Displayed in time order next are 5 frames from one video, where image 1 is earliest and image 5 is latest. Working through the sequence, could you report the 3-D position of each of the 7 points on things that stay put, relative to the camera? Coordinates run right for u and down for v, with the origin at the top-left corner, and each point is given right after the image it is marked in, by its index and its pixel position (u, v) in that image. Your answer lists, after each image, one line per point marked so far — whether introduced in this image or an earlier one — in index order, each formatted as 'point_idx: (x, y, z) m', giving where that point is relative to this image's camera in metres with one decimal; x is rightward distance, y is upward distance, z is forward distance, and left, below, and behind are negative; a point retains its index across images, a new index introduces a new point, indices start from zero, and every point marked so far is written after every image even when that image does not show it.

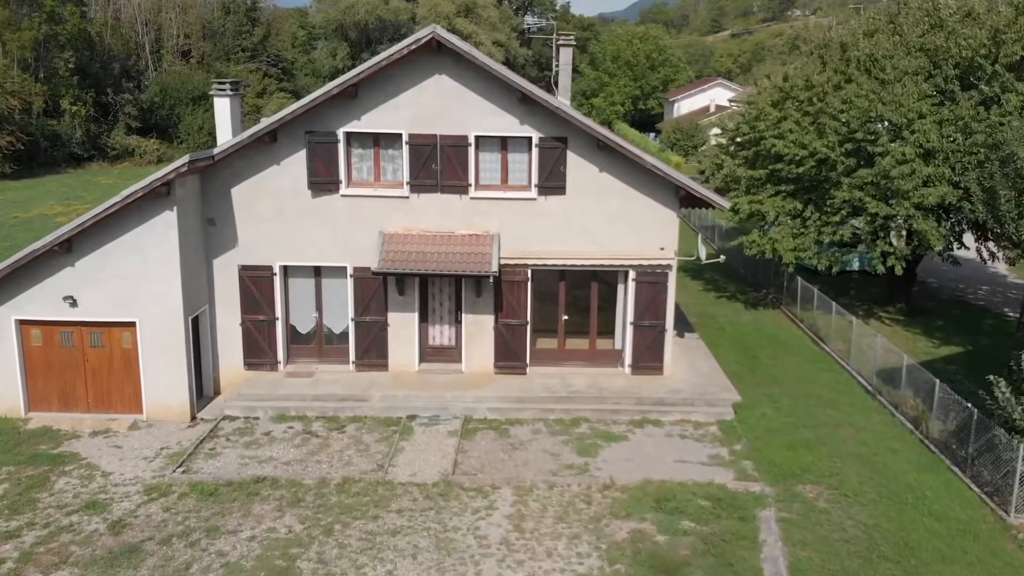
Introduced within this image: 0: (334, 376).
0: (-4.6, -2.3, +17.0) m
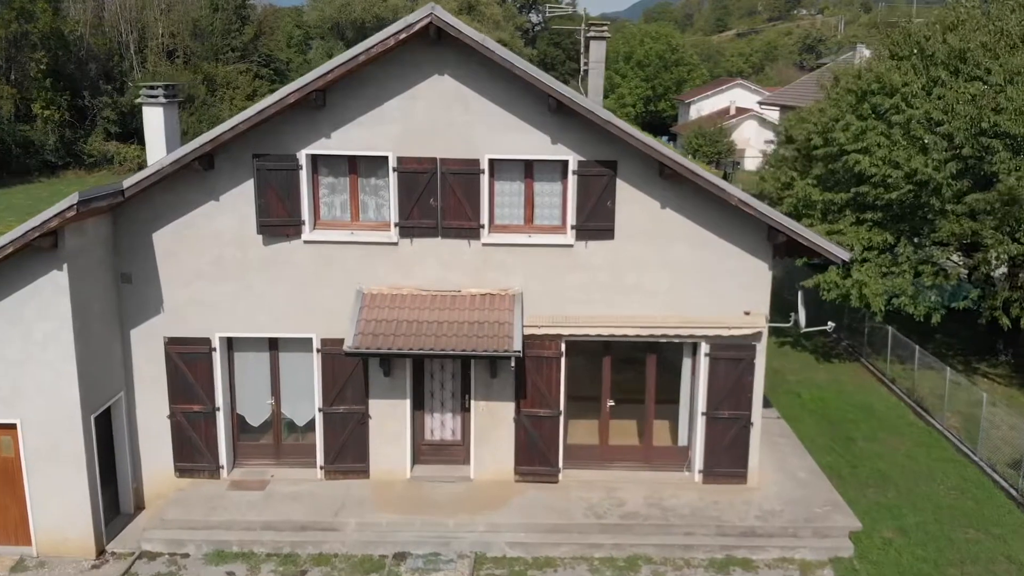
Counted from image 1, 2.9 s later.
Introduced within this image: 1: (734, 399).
0: (-4.1, -3.7, +12.4) m
1: (+4.1, -2.1, +12.3) m
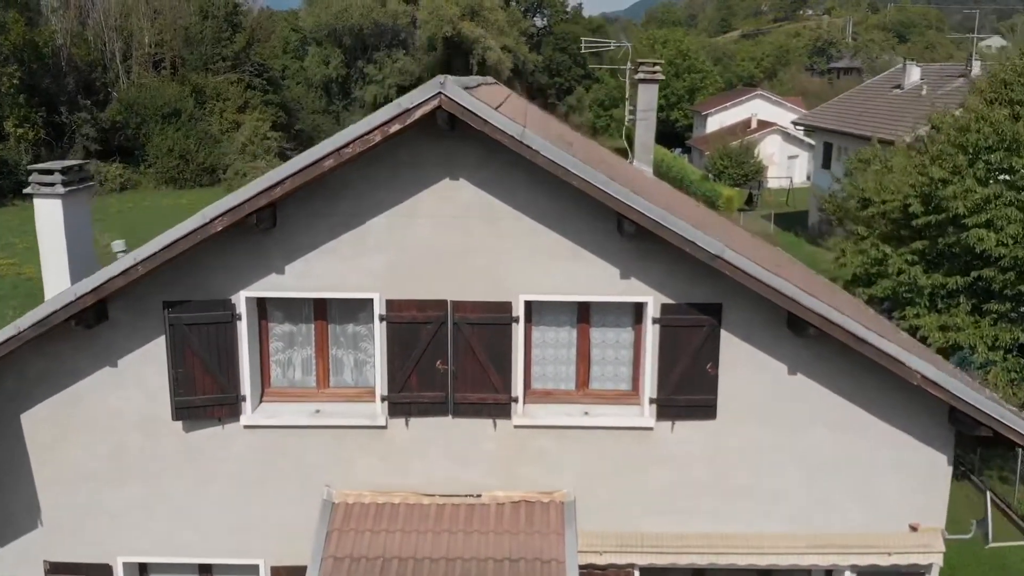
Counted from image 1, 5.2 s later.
0: (-3.5, -6.2, +8.4) m
1: (+4.7, -4.5, +8.2) m
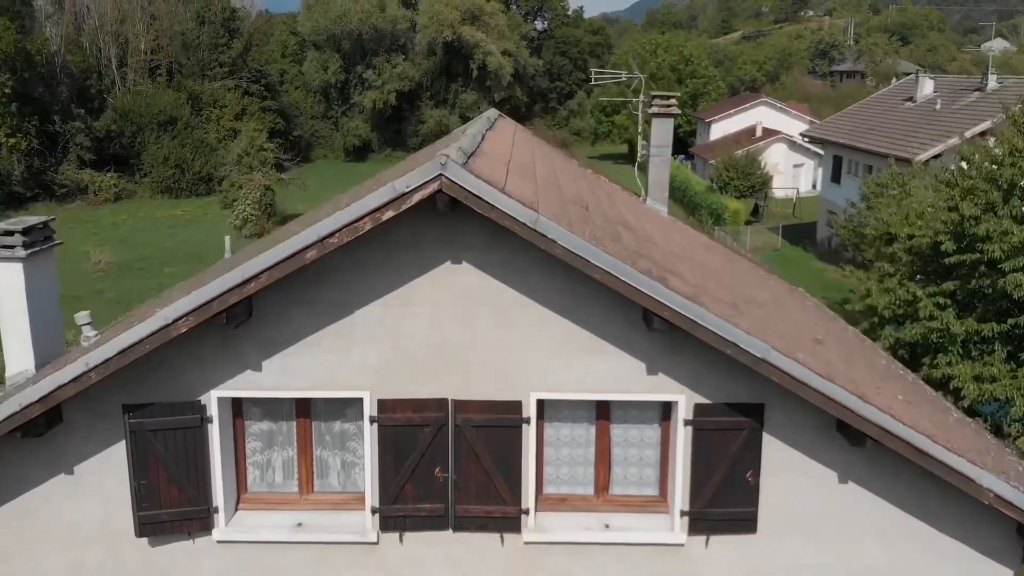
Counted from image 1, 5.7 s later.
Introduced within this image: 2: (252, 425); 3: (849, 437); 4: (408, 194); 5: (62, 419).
0: (-3.4, -7.3, +7.4) m
1: (+4.8, -5.6, +7.2) m
2: (-2.8, -1.5, +7.2) m
3: (+3.5, -1.6, +6.8) m
4: (-0.9, +0.8, +5.9) m
5: (-4.6, -1.3, +6.8) m
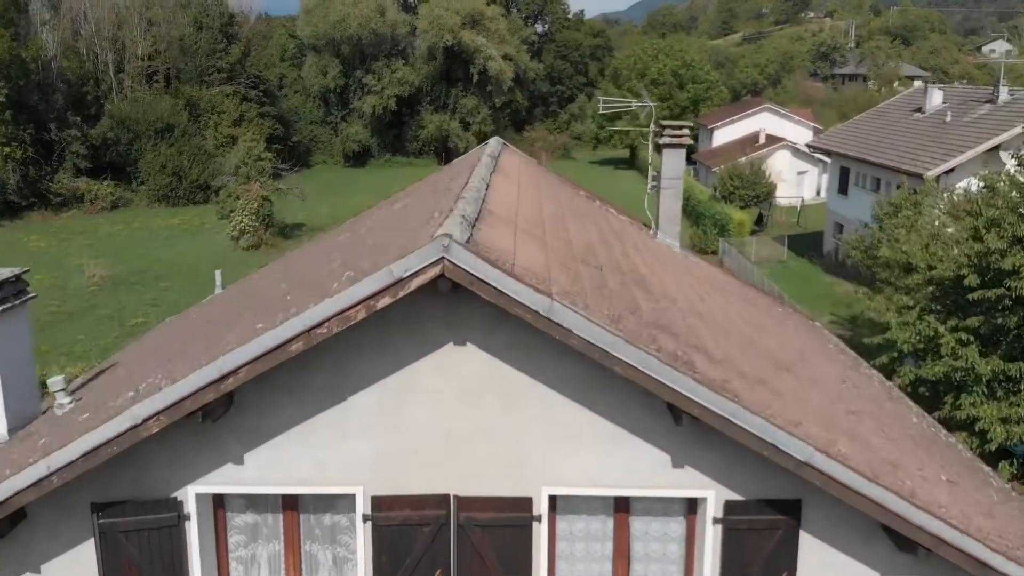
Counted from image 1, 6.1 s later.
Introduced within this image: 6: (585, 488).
0: (-3.3, -8.1, +6.7) m
1: (+4.9, -6.4, +6.6) m
2: (-2.7, -2.3, +6.6) m
3: (+3.6, -2.3, +6.1) m
4: (-0.9, 0.0, +5.2) m
5: (-4.5, -2.1, +6.1) m
6: (+0.7, -1.9, +6.2) m
